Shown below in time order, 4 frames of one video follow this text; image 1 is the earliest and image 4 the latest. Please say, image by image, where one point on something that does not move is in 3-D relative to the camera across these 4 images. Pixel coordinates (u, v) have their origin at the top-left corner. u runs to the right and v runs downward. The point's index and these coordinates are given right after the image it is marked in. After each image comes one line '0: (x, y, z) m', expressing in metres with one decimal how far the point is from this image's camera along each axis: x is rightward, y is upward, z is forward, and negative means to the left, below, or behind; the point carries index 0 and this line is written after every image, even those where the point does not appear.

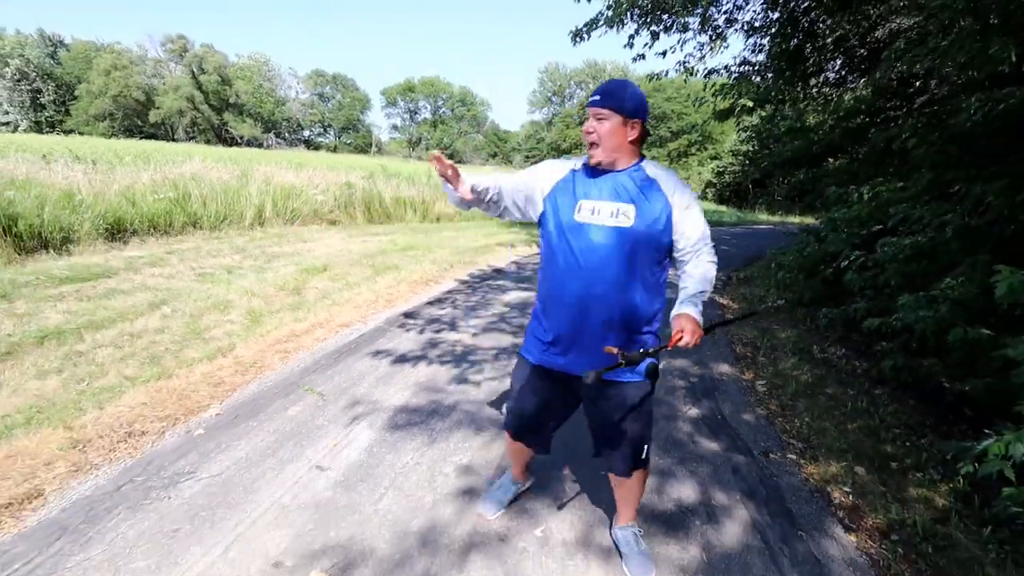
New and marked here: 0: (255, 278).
0: (-3.5, +0.1, +7.1) m
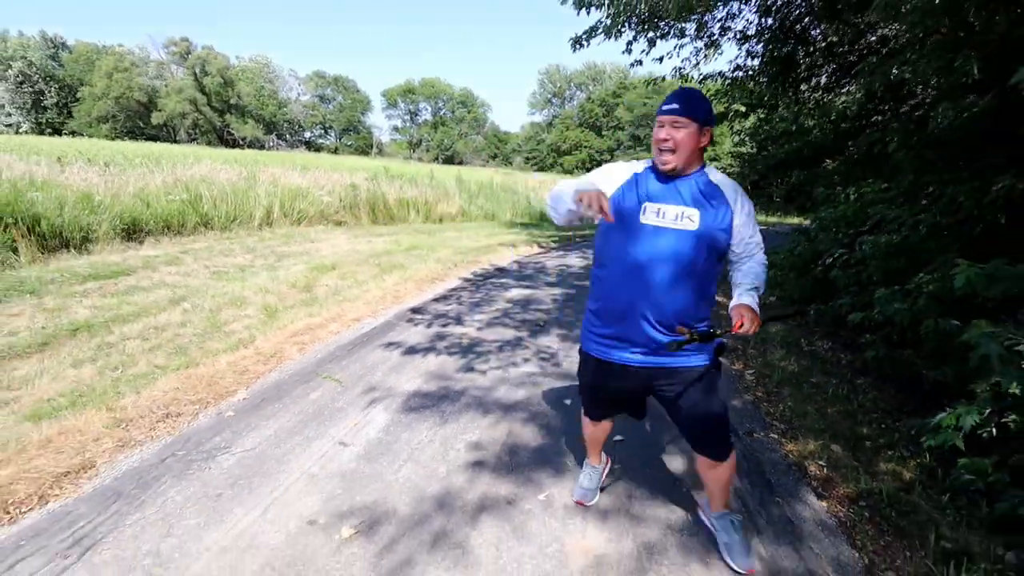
0: (-3.4, +0.2, +7.4) m
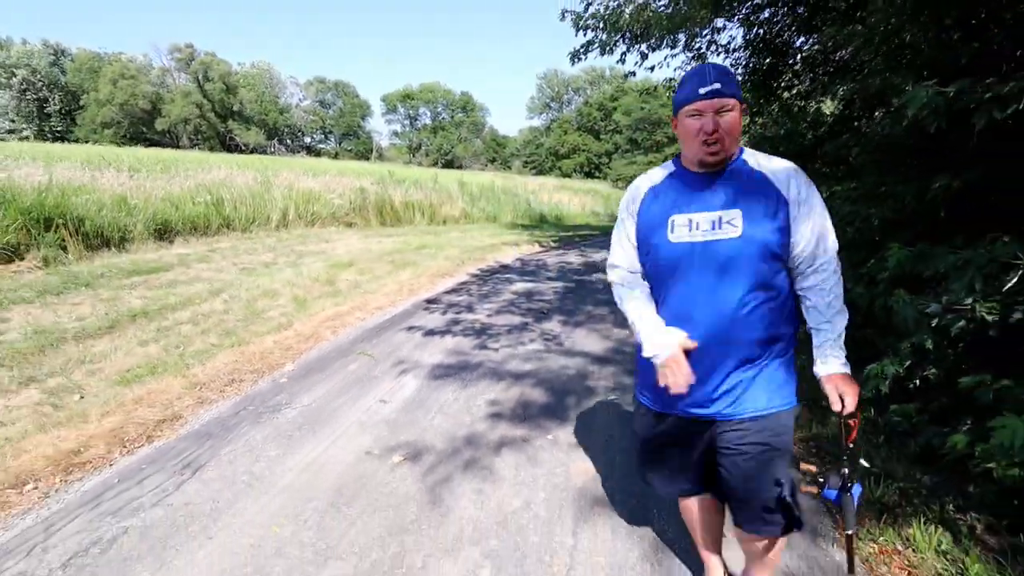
0: (-3.3, +0.2, +8.0) m
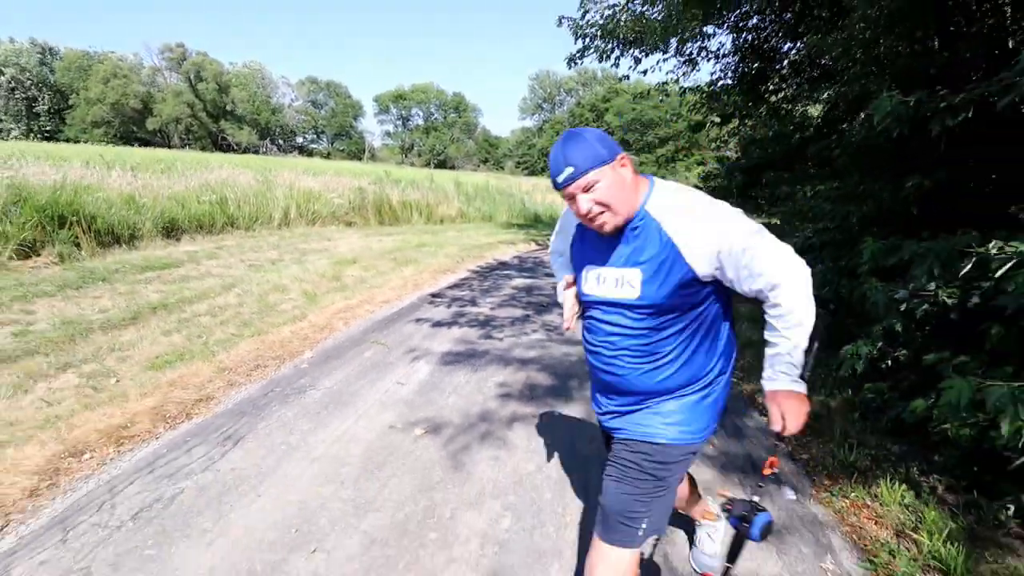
0: (-3.4, +0.3, +8.3) m
